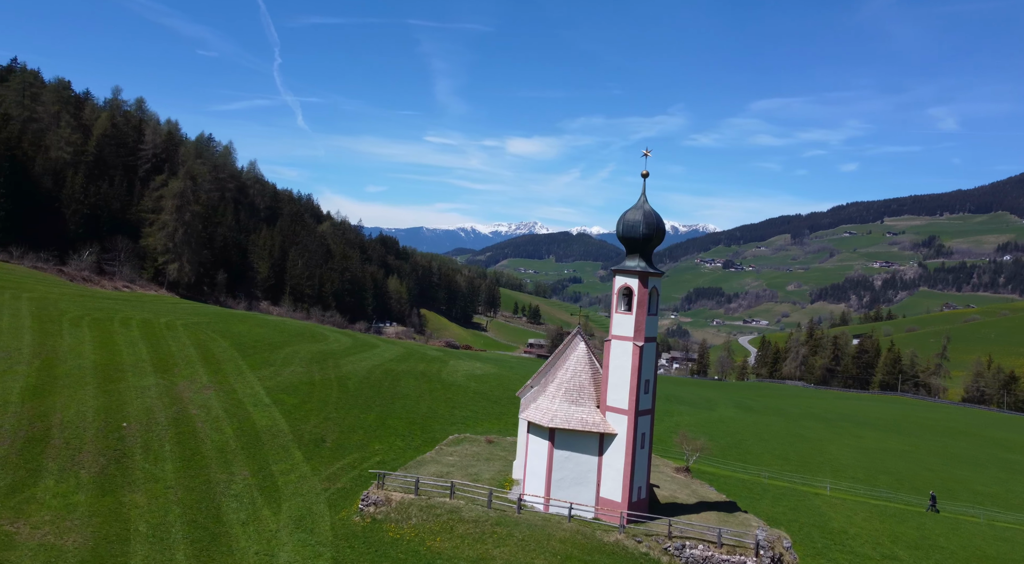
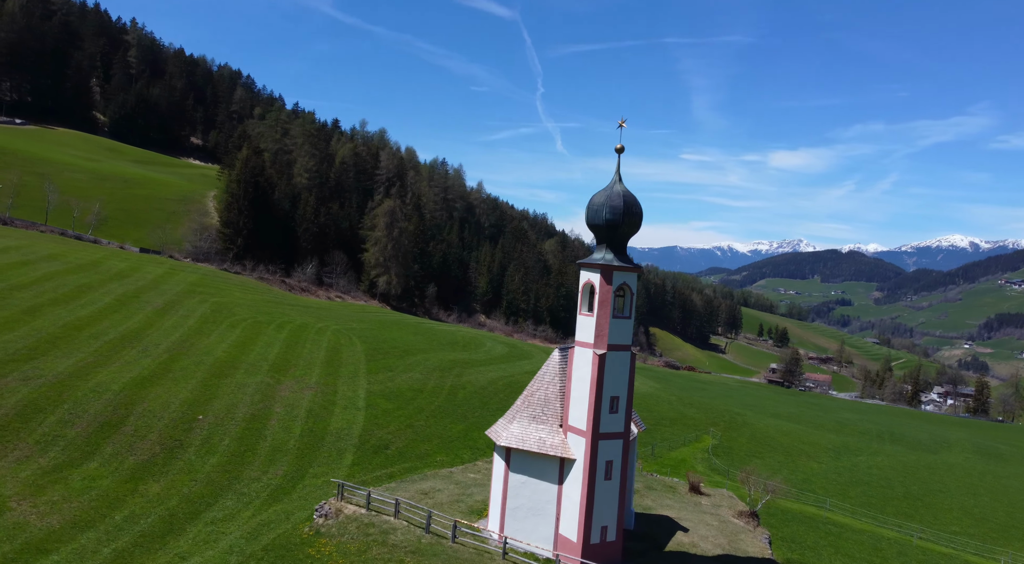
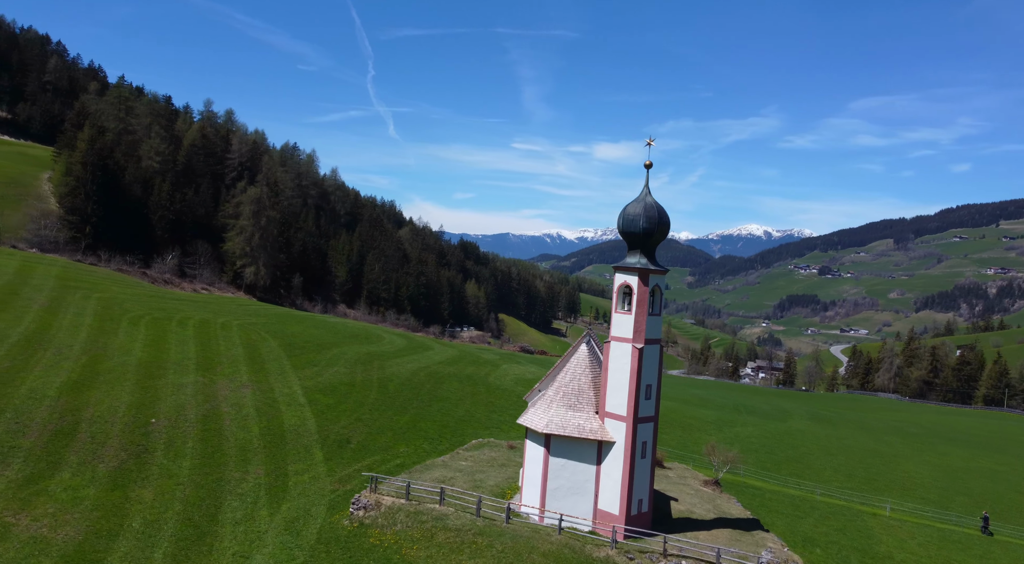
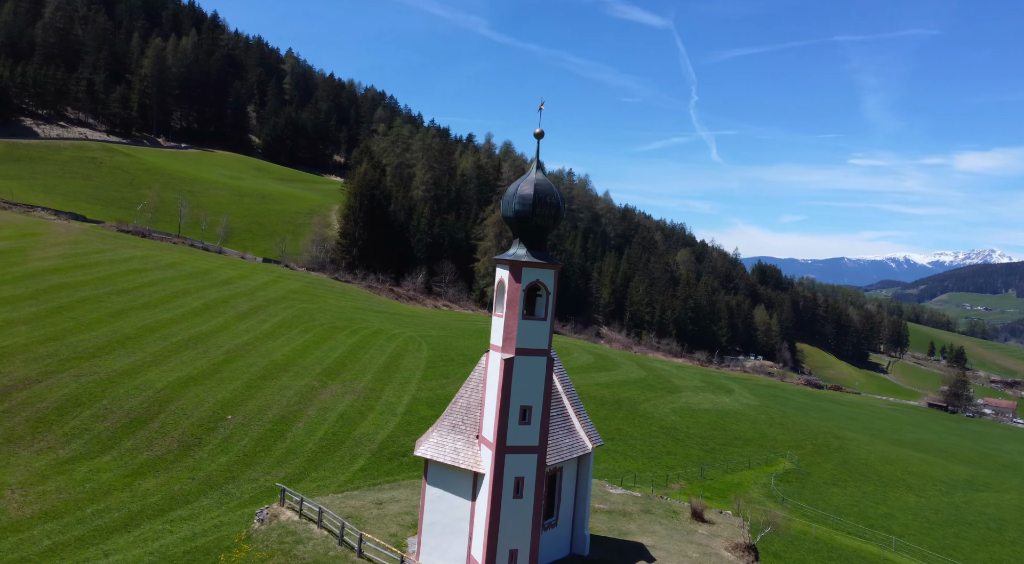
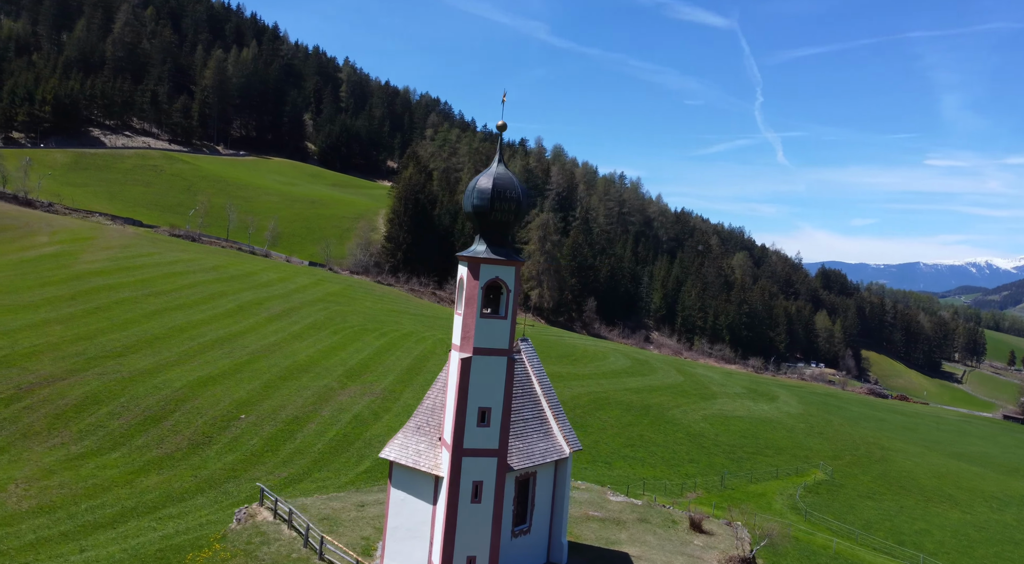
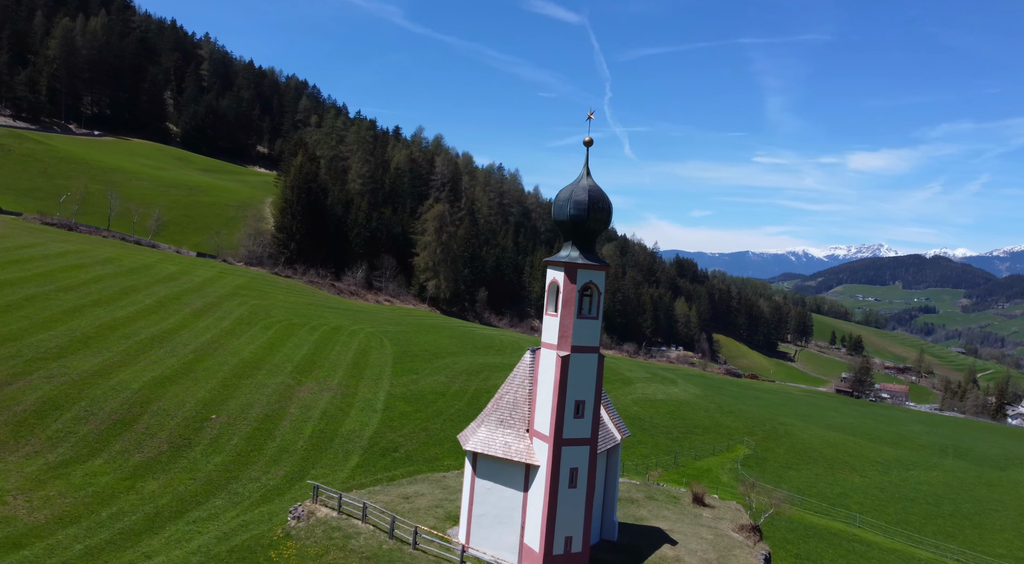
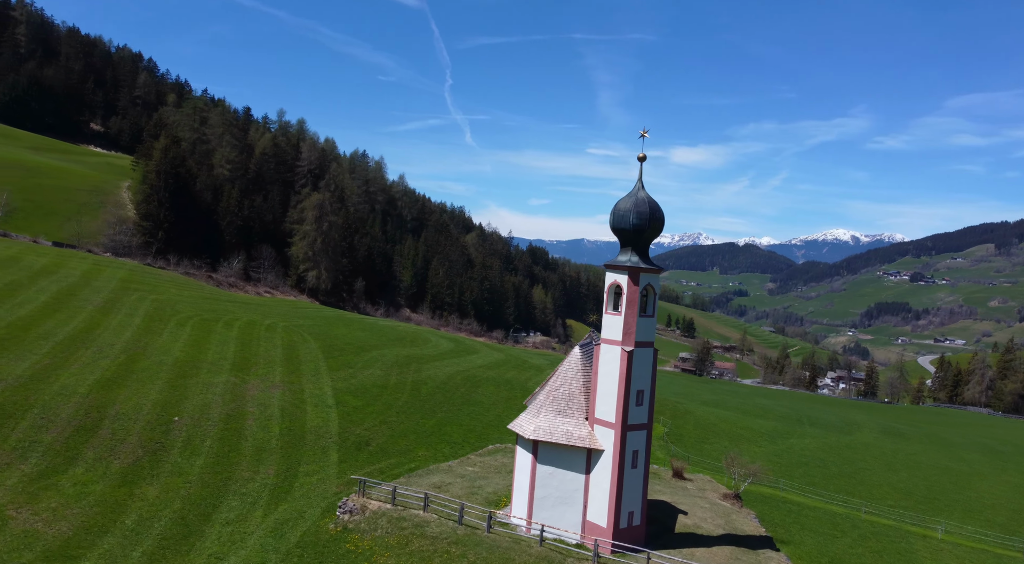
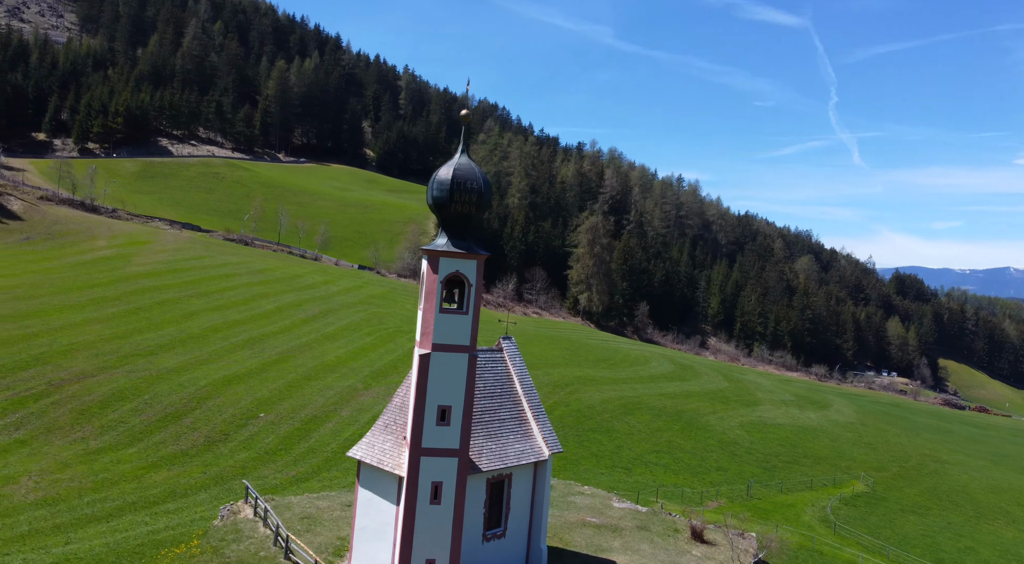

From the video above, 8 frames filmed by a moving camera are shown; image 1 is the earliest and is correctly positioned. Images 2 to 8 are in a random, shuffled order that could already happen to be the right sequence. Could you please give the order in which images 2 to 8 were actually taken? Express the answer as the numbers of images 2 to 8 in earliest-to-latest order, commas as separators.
3, 7, 2, 6, 4, 5, 8
